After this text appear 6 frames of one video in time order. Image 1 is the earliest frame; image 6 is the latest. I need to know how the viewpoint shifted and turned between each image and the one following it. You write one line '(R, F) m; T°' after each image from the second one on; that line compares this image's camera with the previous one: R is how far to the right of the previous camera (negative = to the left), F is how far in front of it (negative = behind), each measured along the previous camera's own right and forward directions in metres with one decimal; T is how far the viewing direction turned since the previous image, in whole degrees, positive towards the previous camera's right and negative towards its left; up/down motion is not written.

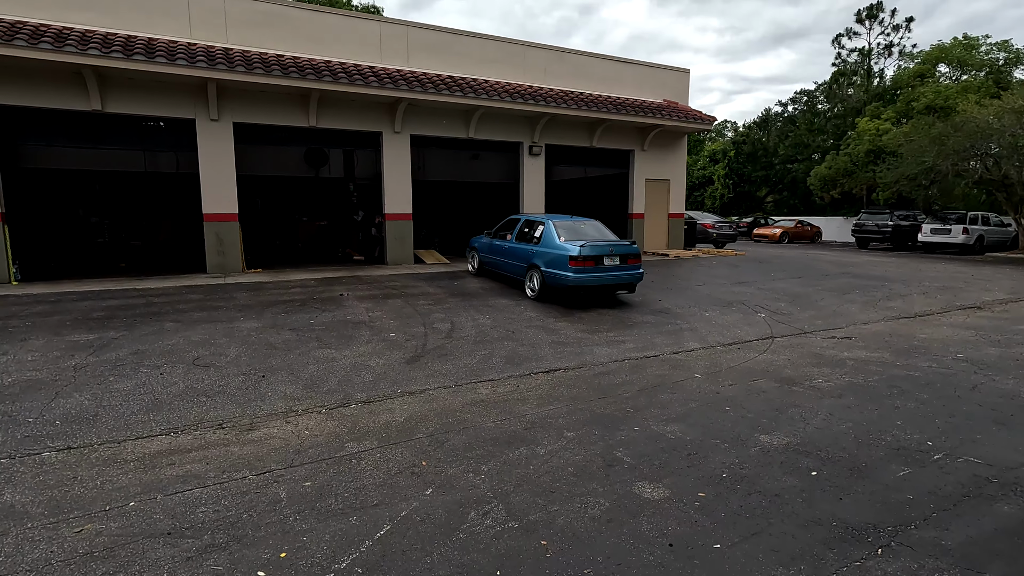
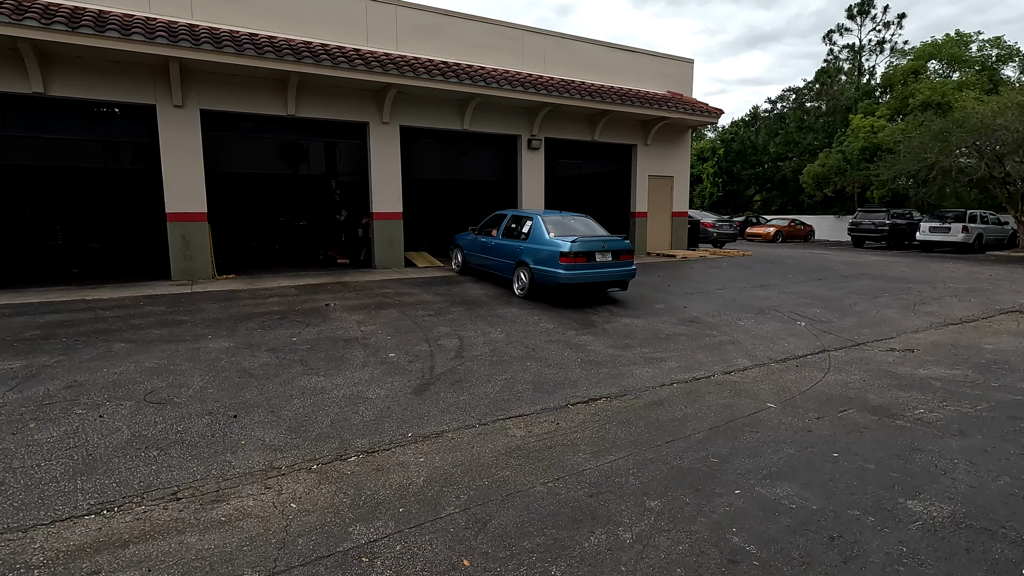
(-0.5, +1.1) m; +2°
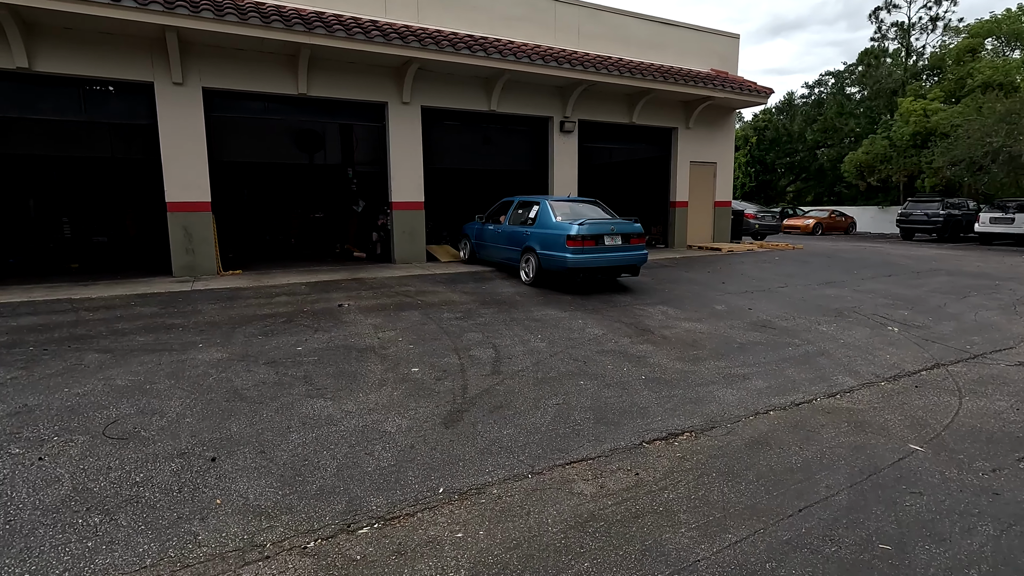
(-0.3, +1.1) m; -2°
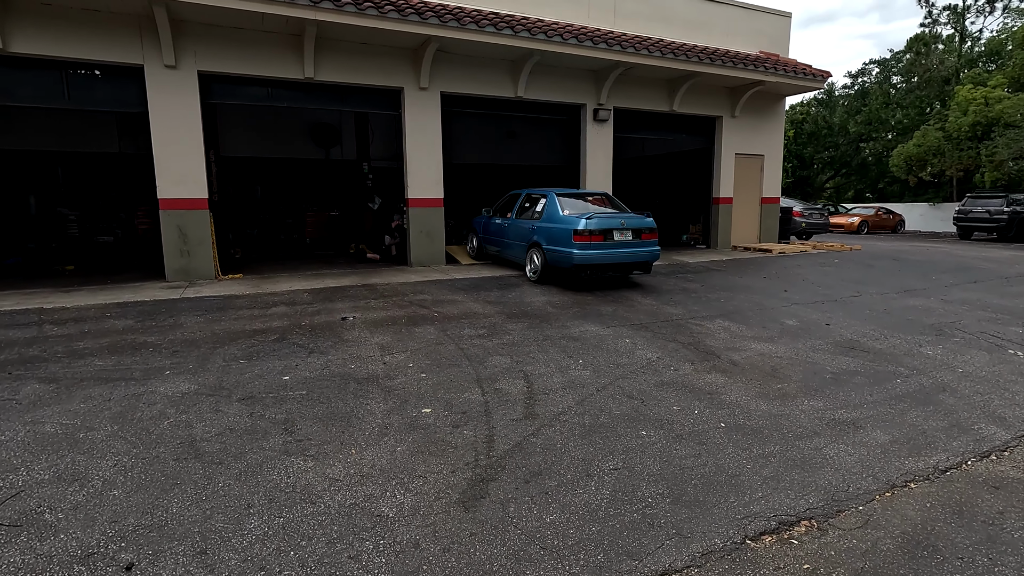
(-0.1, +1.1) m; -2°
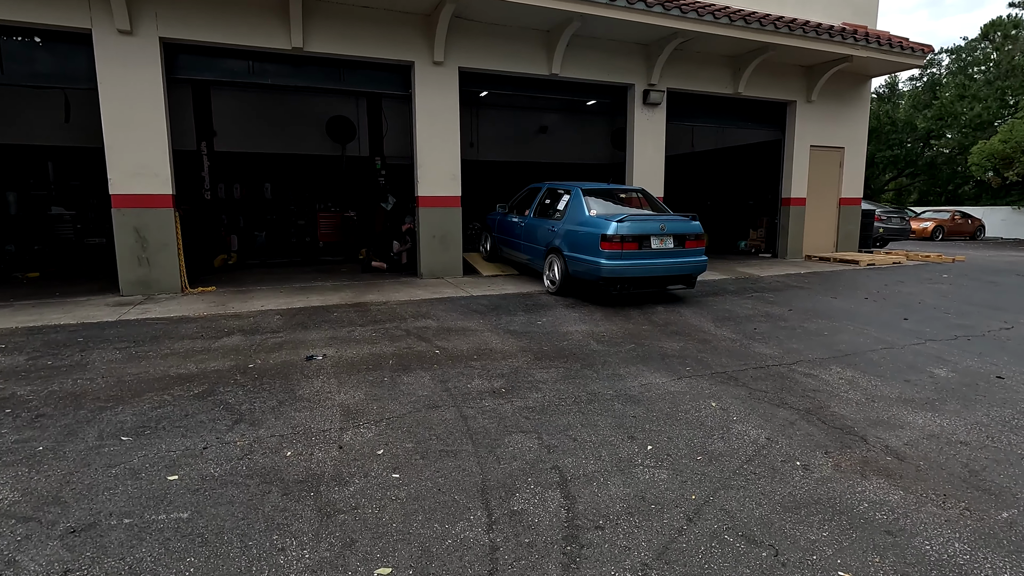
(0.0, +1.8) m; -3°
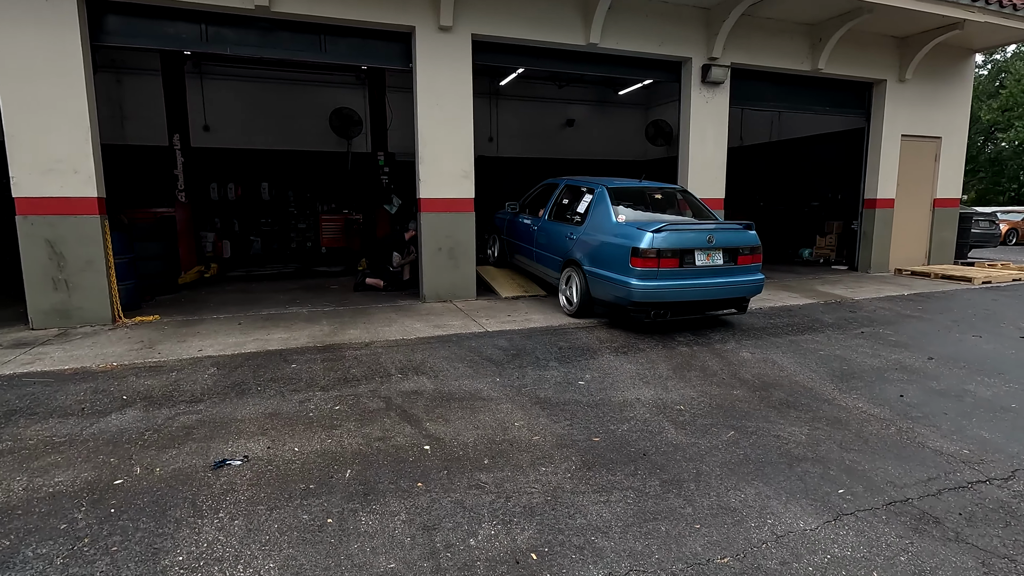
(-0.1, +1.8) m; -2°
